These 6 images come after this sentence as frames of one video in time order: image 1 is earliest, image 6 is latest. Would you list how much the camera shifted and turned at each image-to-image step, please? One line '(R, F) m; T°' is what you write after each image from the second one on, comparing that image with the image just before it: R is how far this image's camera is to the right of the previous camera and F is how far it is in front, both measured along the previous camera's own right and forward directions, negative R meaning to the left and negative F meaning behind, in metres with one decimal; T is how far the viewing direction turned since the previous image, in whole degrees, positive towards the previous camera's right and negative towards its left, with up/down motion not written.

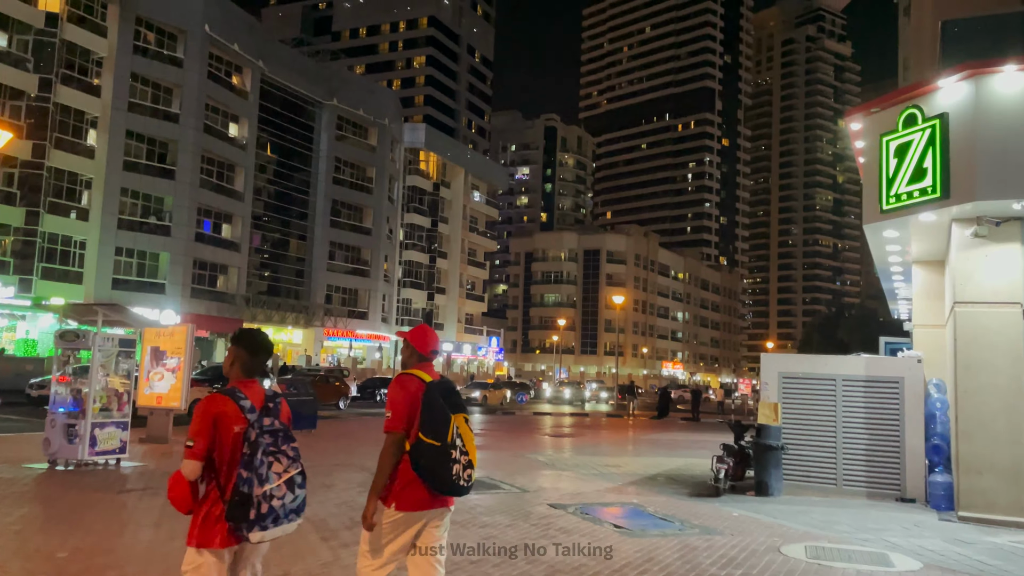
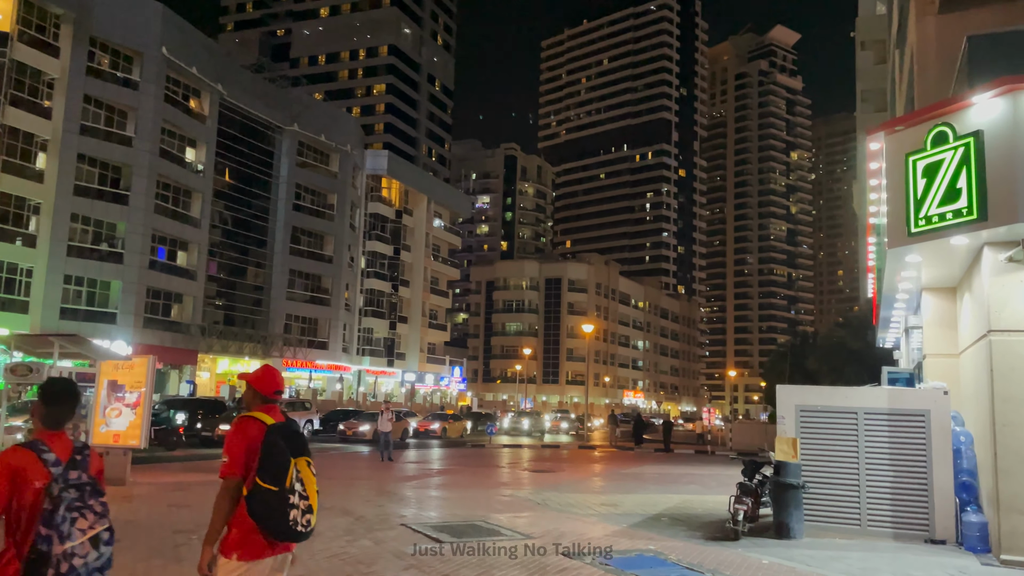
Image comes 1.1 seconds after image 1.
(-0.6, +0.8) m; +3°
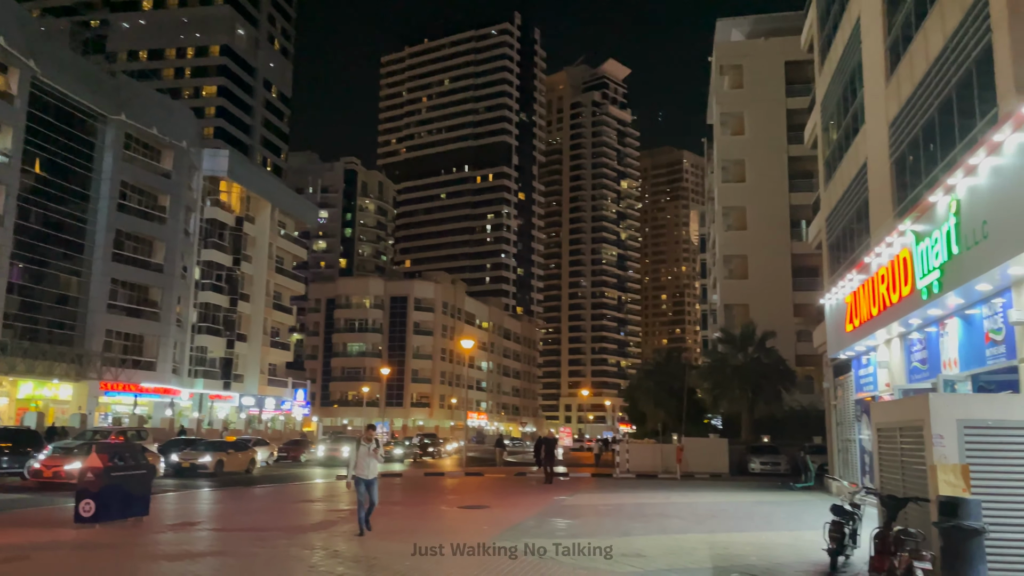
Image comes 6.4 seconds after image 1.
(-2.3, +3.7) m; +12°
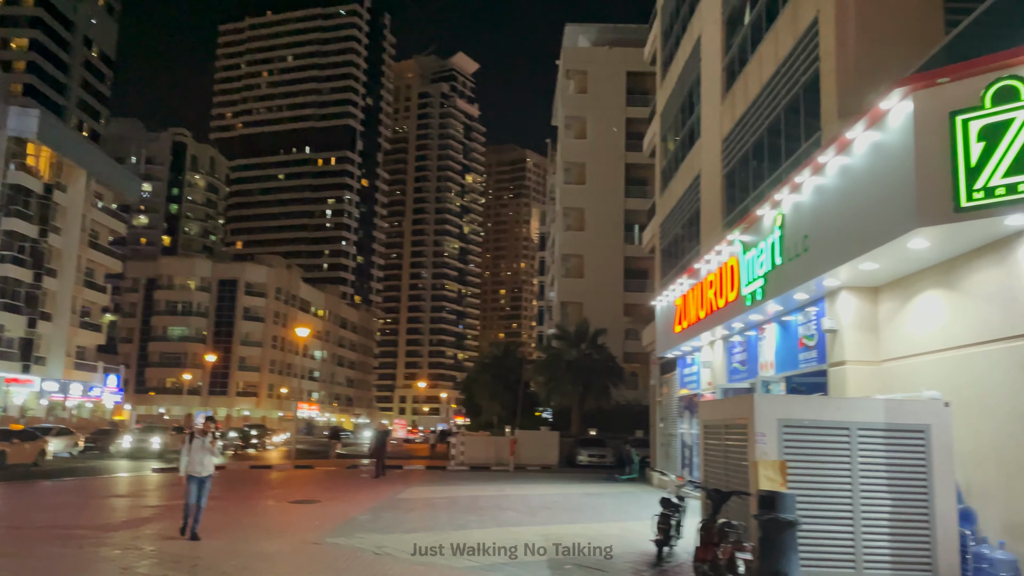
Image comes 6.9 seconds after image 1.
(-0.1, +0.2) m; +12°
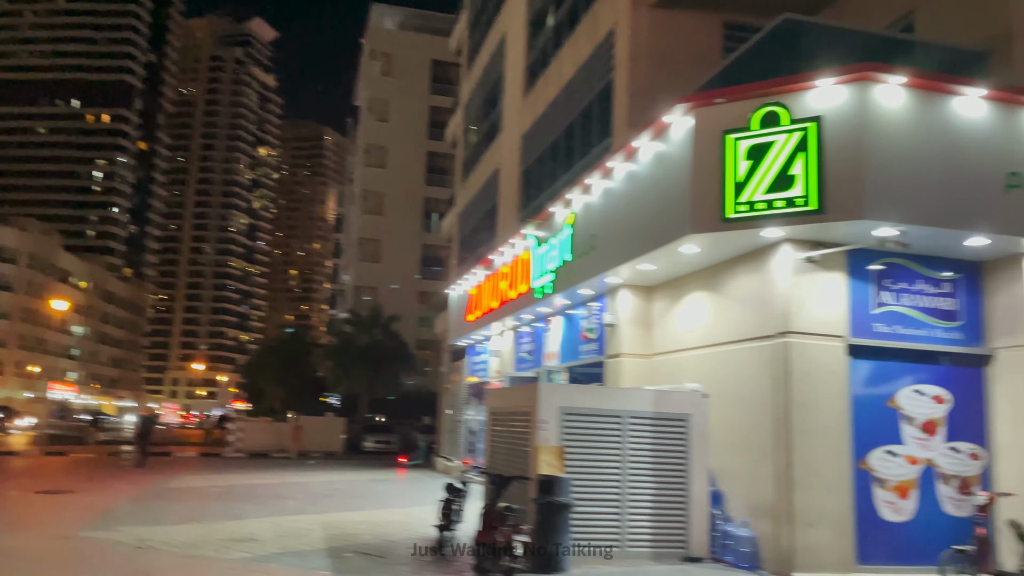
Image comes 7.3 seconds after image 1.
(0.0, 0.0) m; +15°
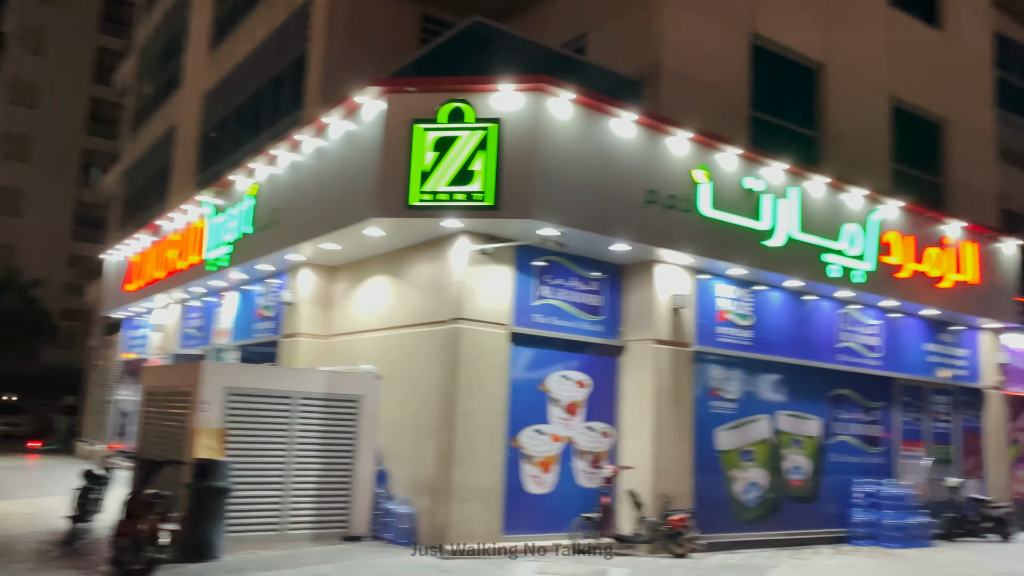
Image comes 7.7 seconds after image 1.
(+0.1, 0.0) m; +22°
